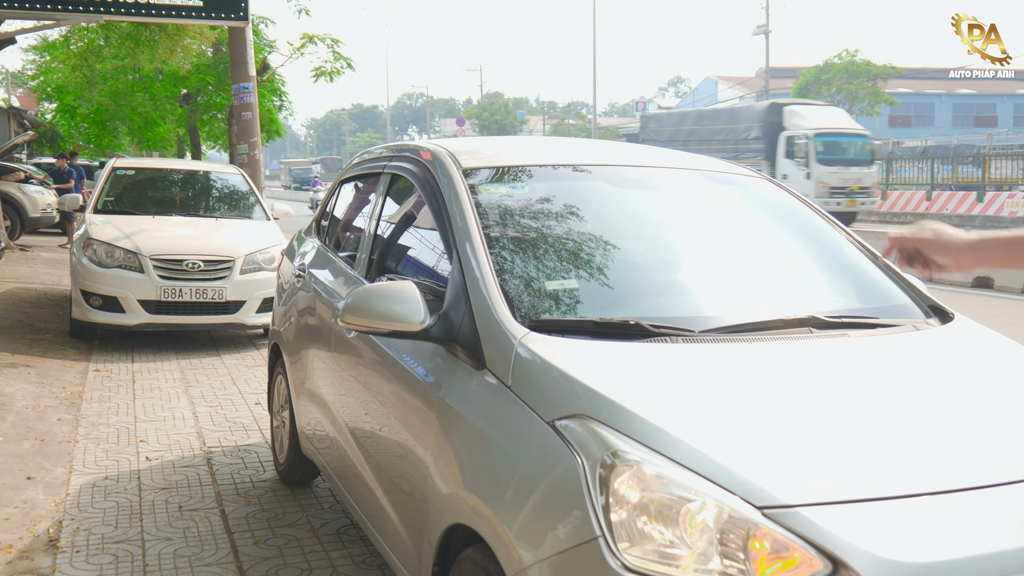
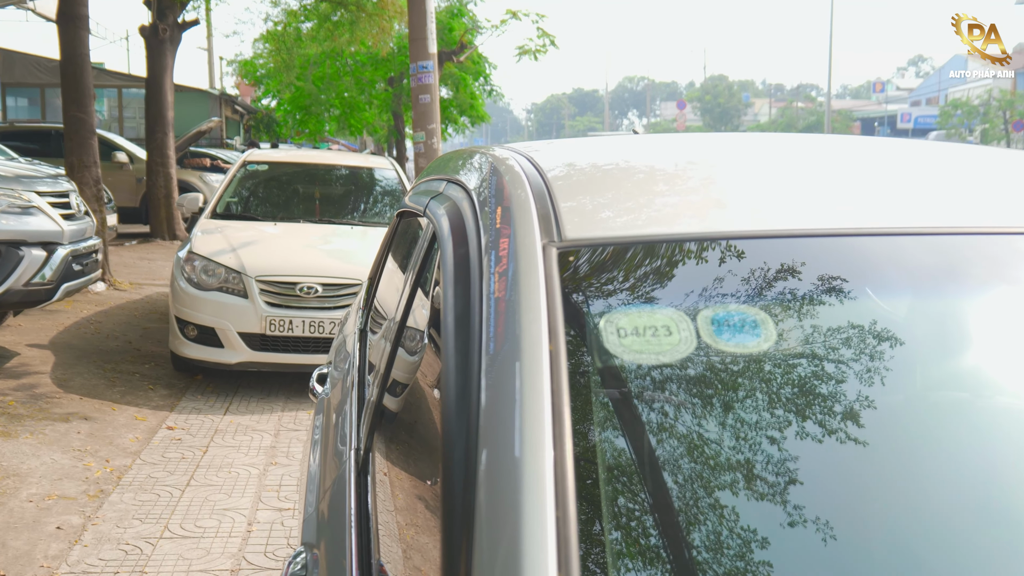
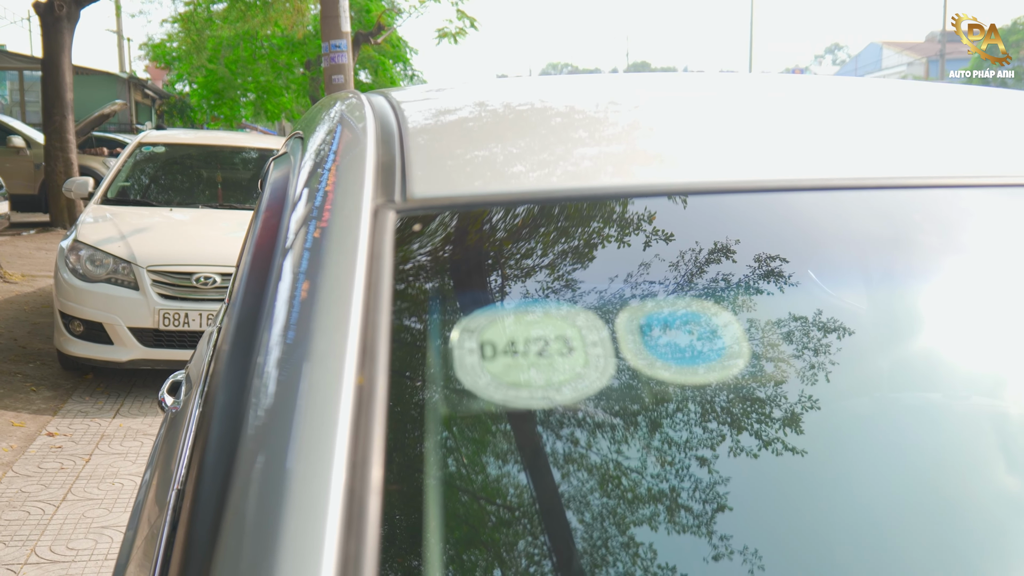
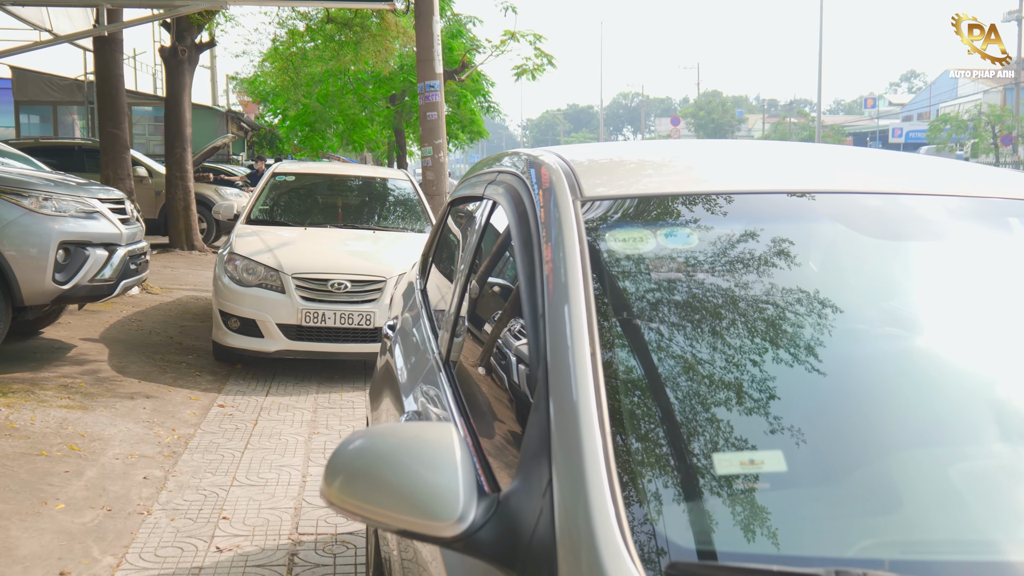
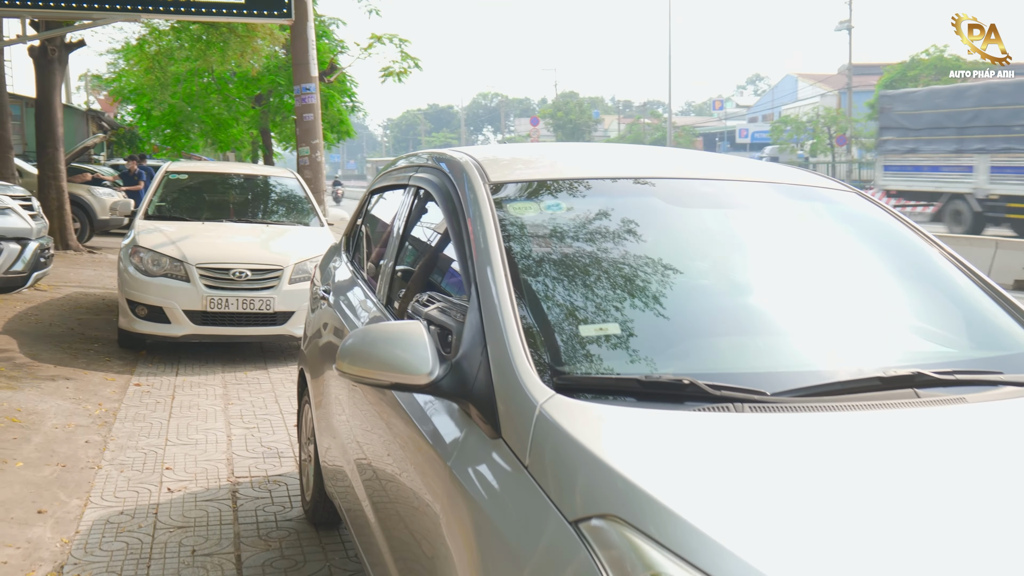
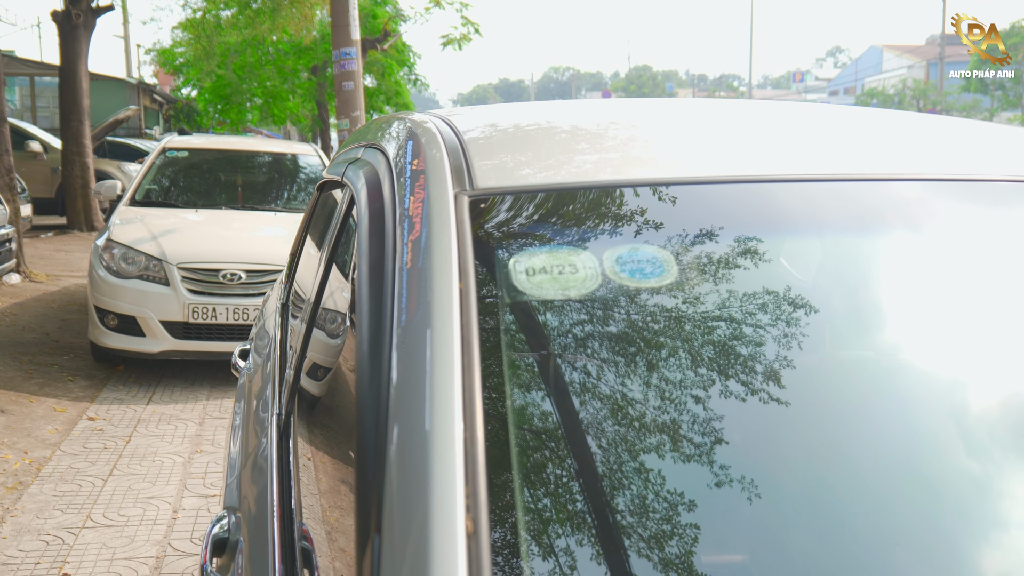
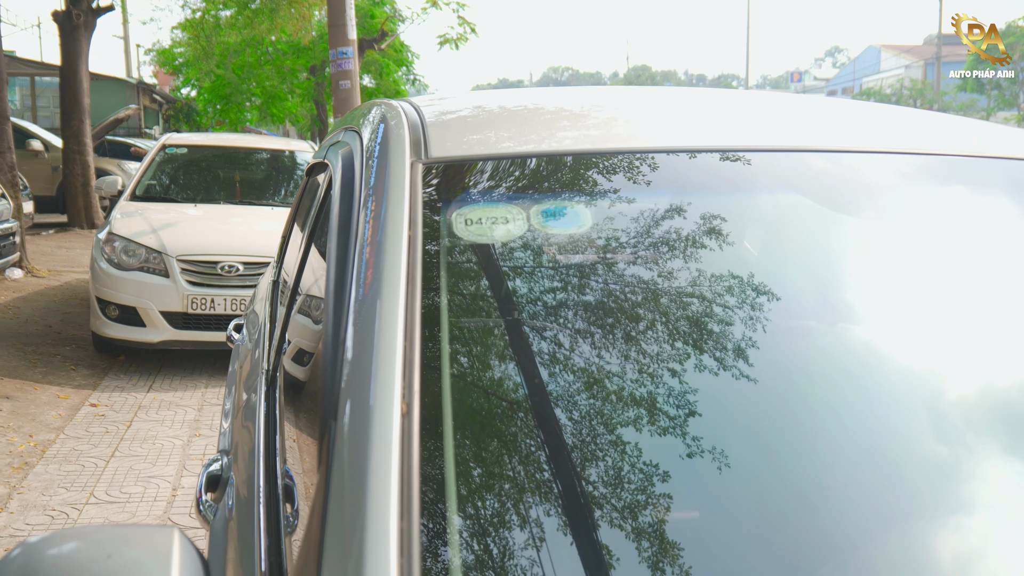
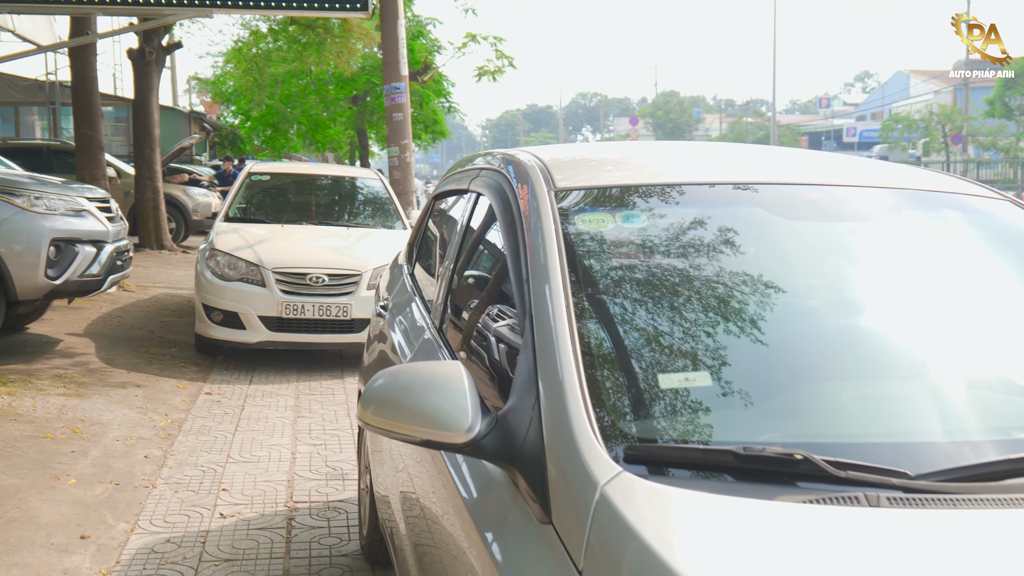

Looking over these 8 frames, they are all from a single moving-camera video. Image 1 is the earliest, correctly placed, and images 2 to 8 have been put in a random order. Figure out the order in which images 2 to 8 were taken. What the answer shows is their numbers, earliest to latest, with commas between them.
5, 8, 4, 2, 3, 6, 7
